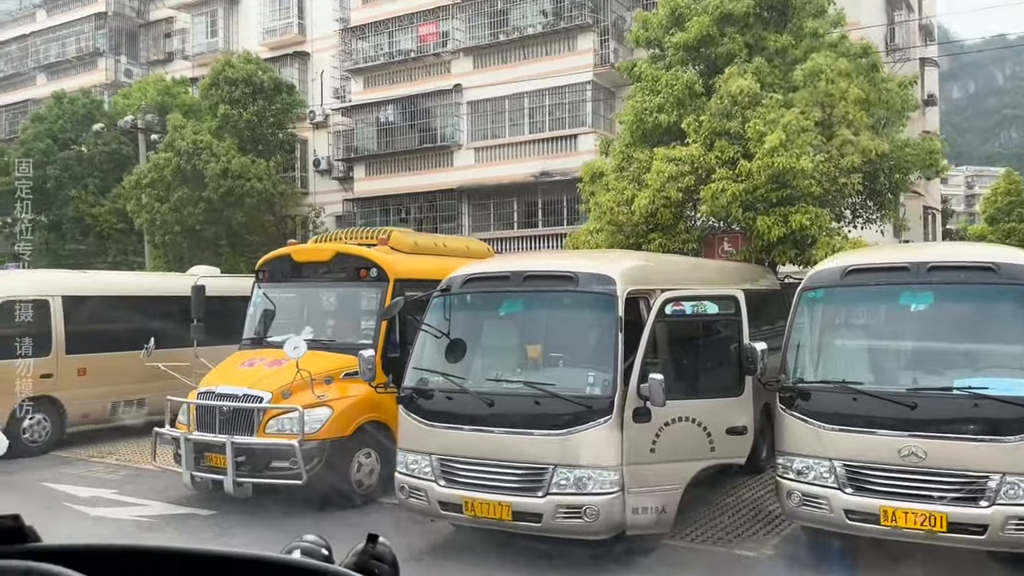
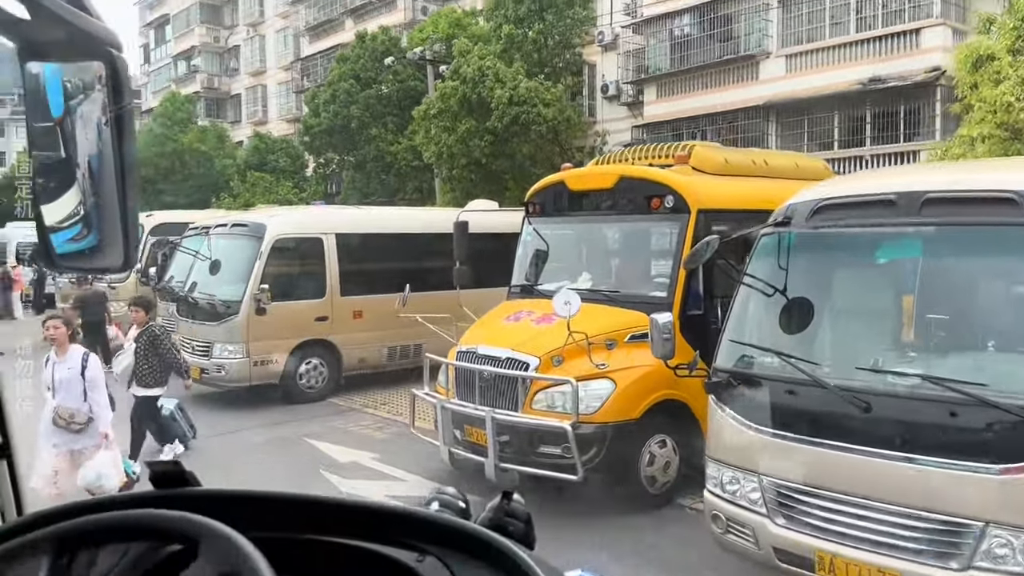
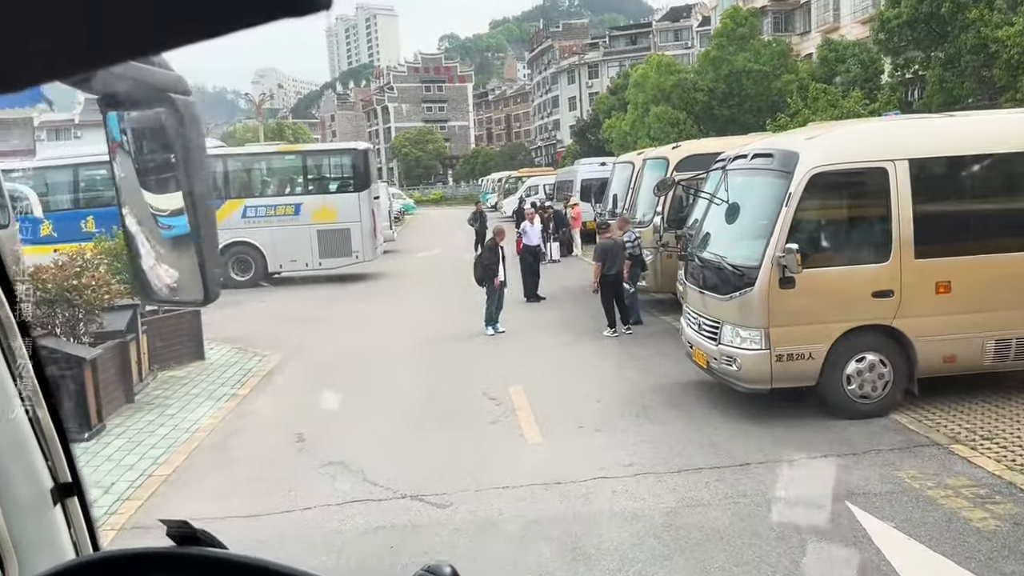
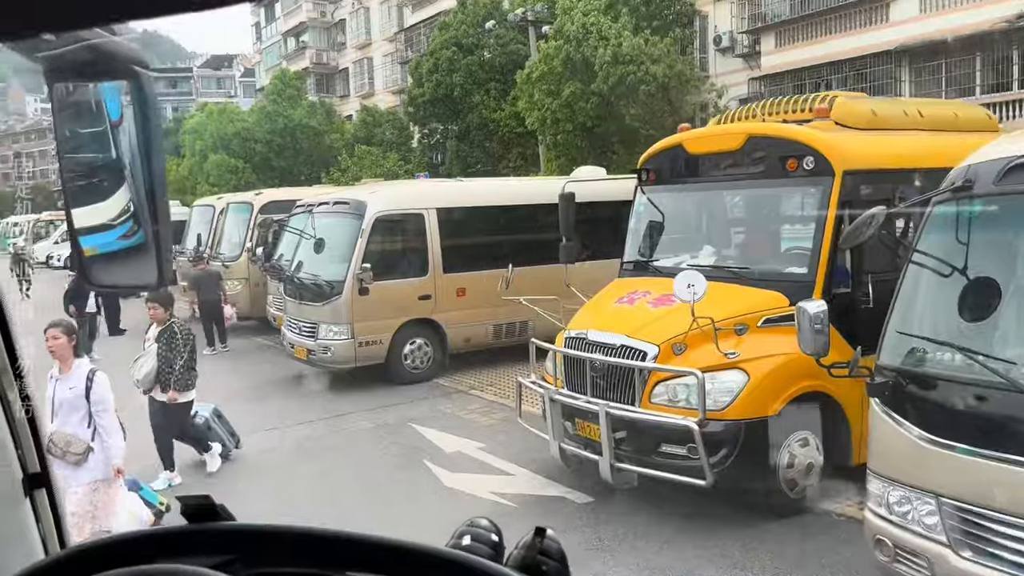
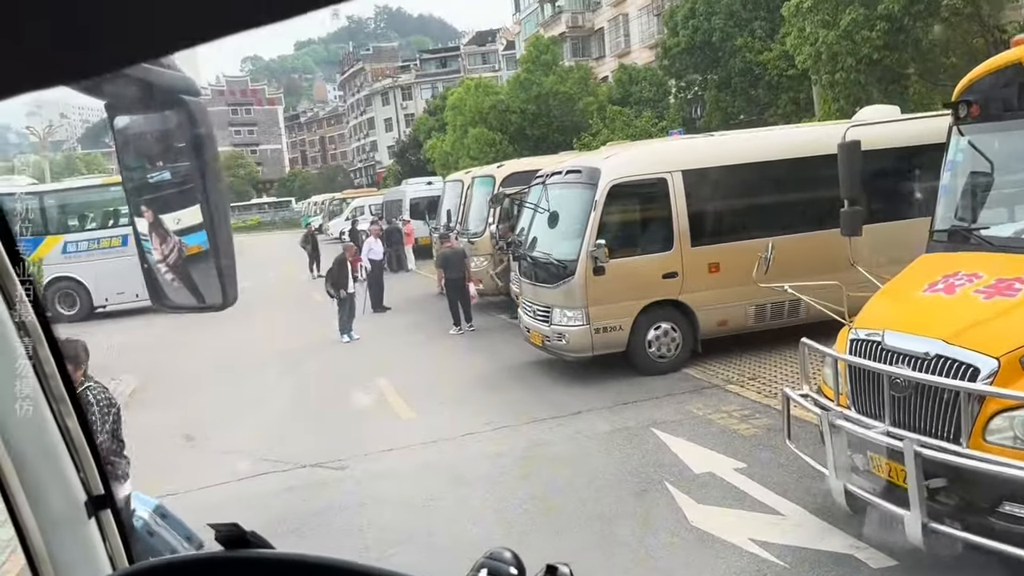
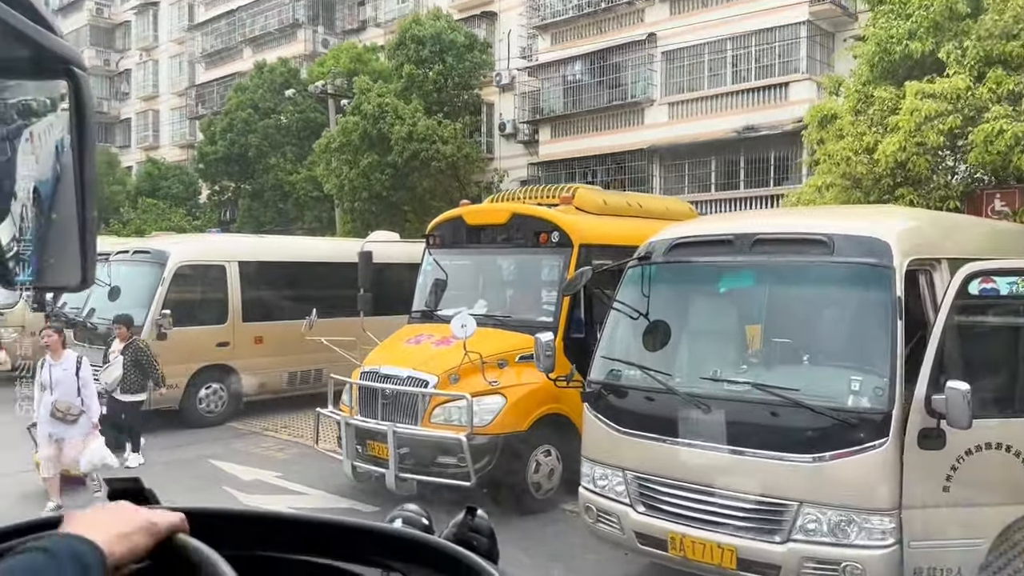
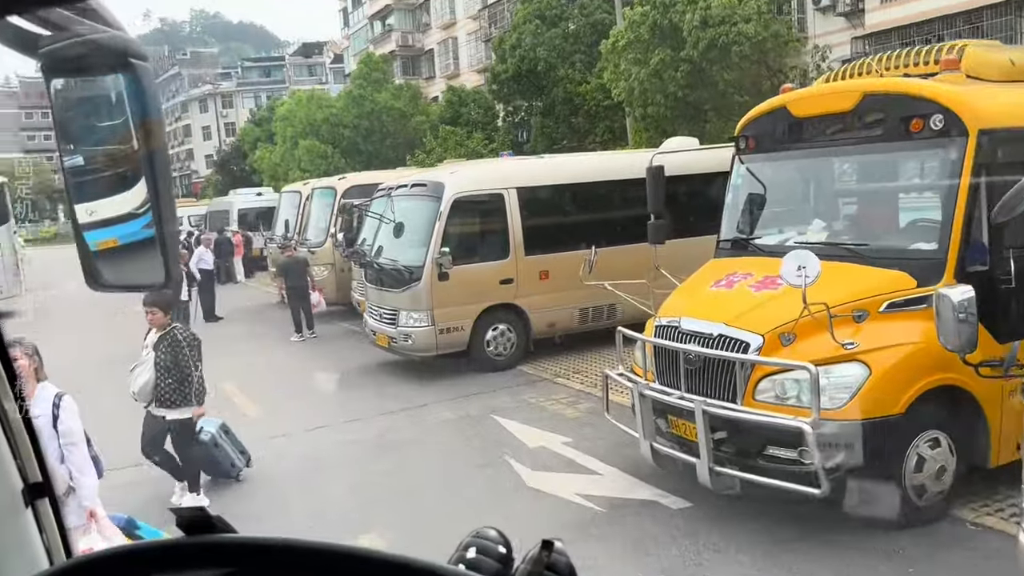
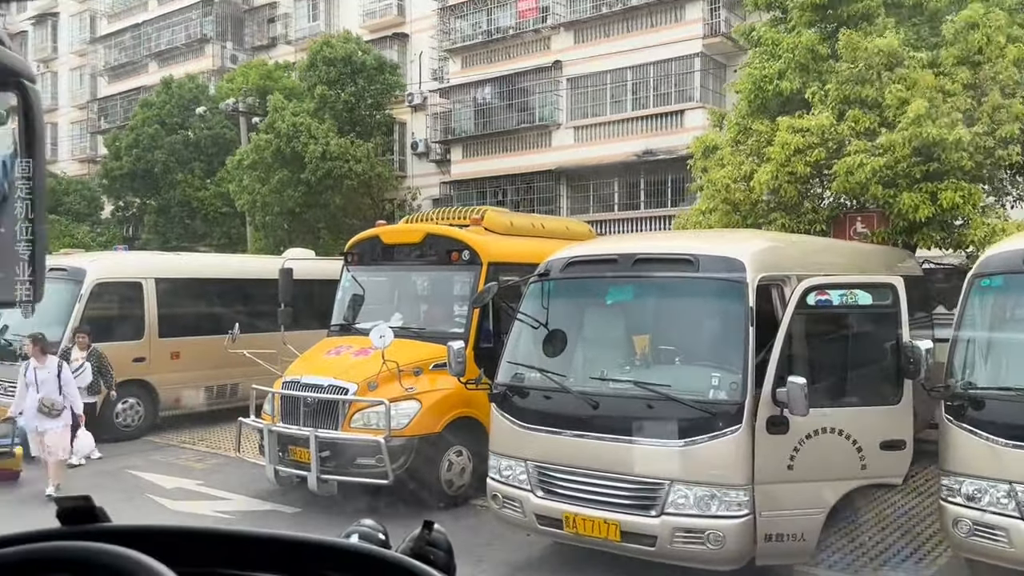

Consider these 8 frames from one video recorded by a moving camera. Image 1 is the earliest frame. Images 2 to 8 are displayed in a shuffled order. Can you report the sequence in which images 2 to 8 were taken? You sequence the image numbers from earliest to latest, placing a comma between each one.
8, 6, 2, 4, 7, 5, 3
